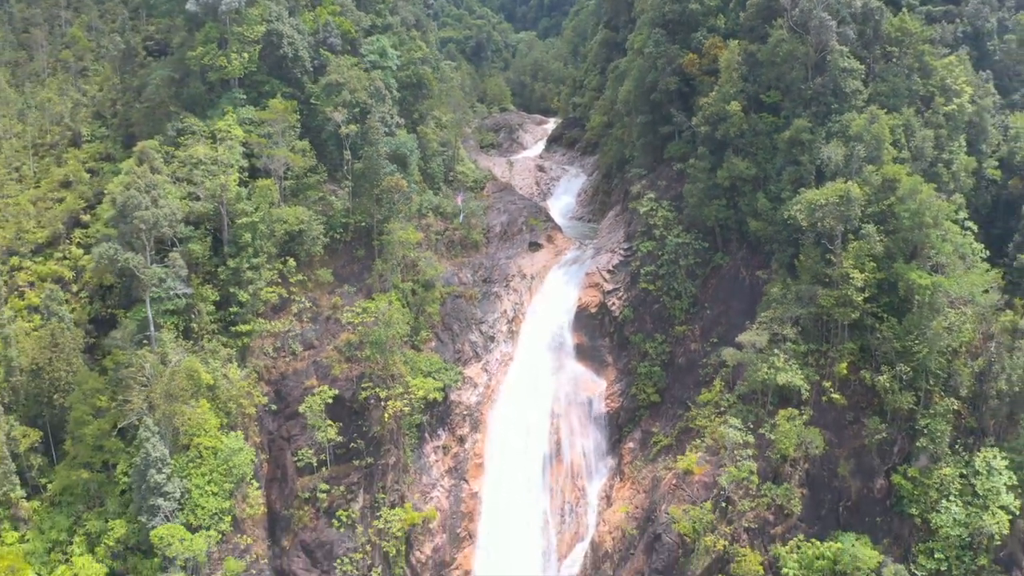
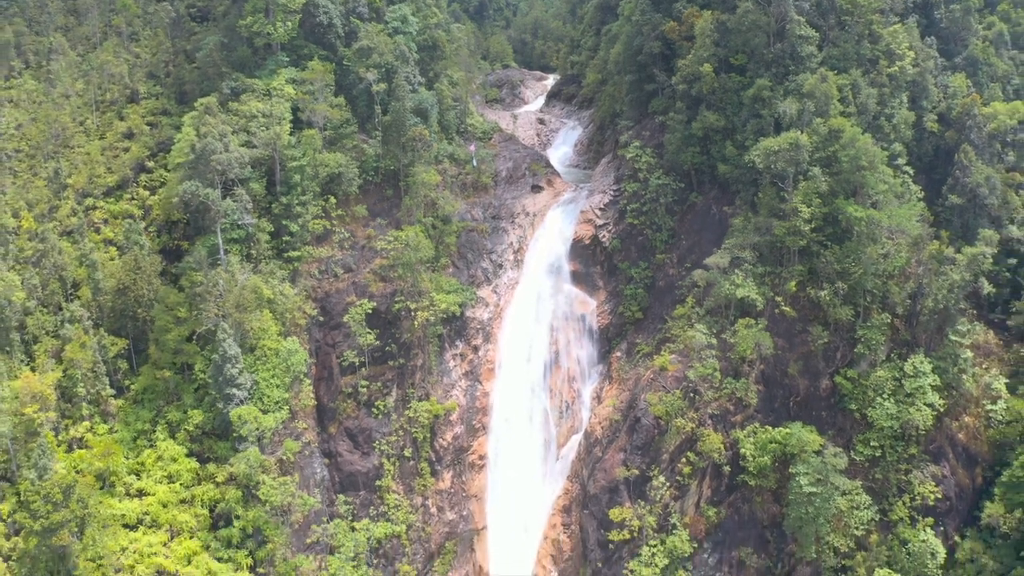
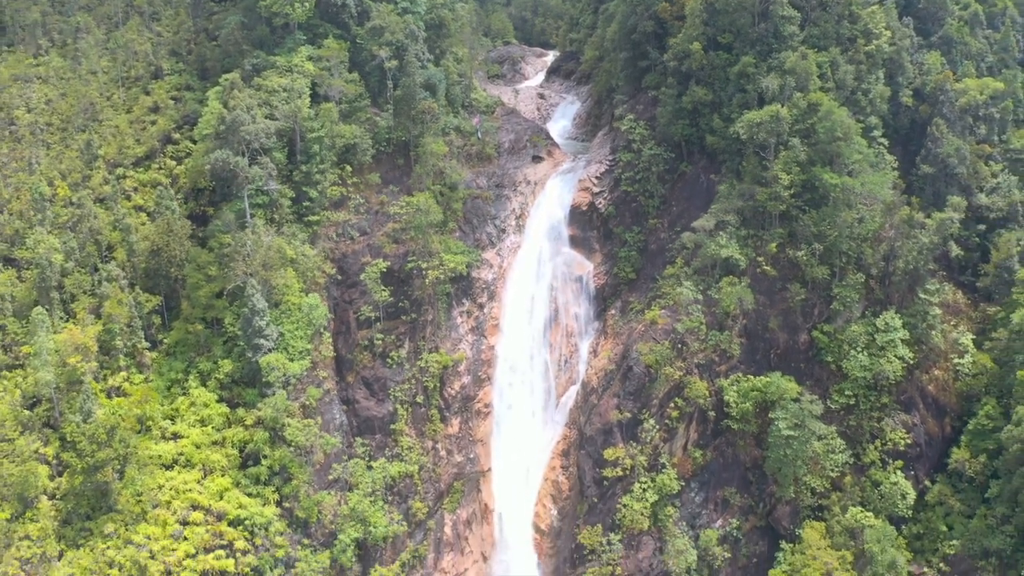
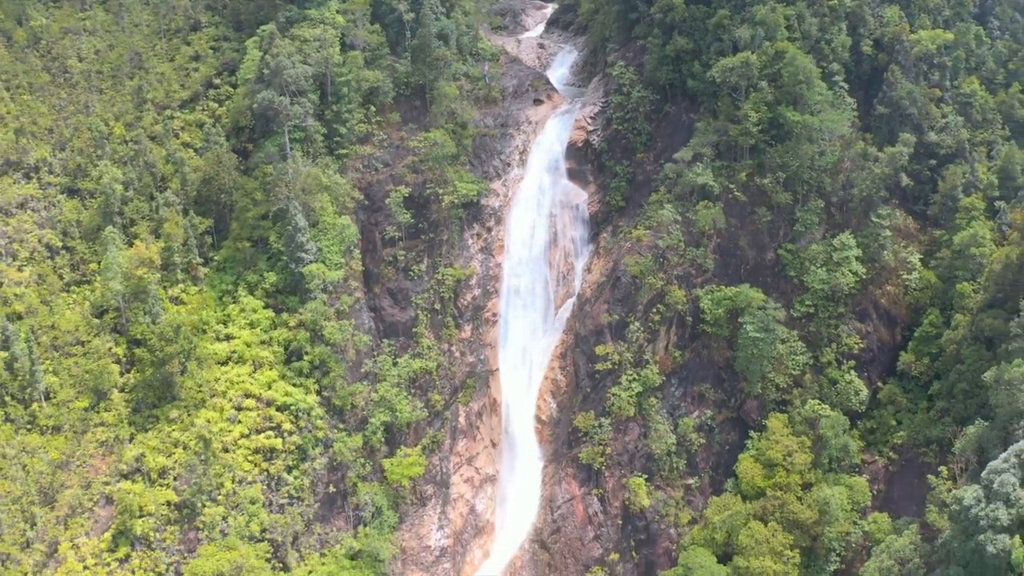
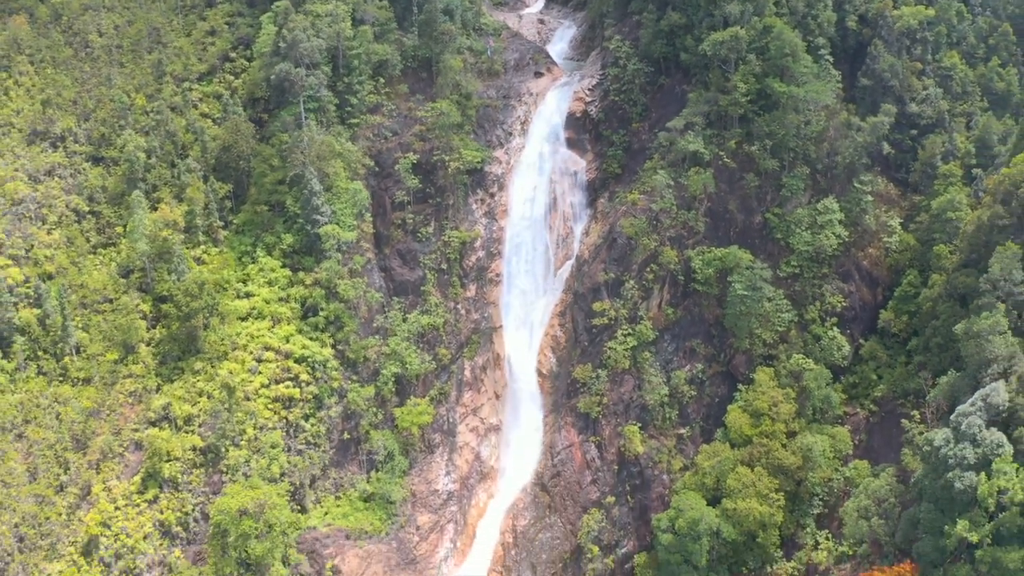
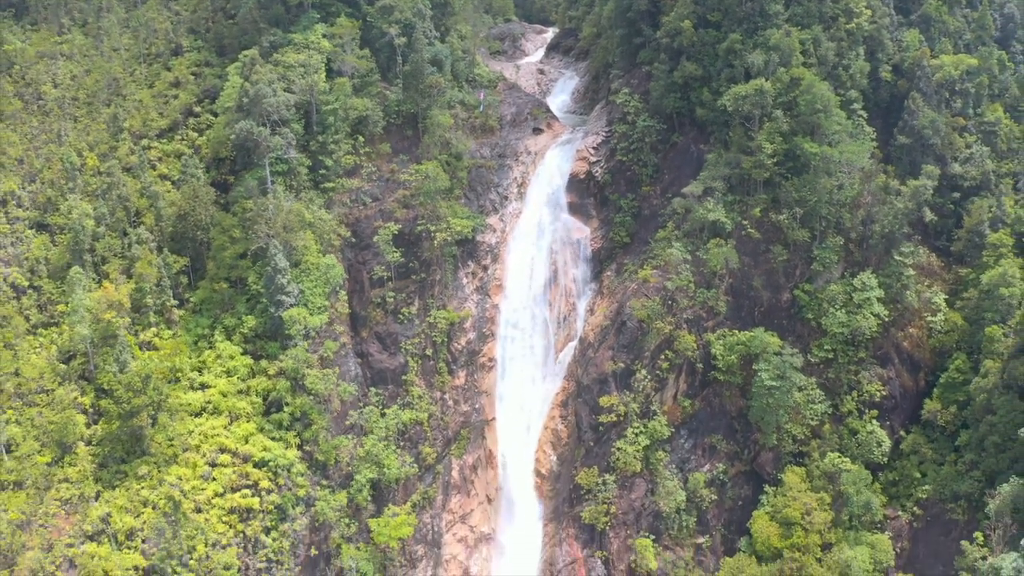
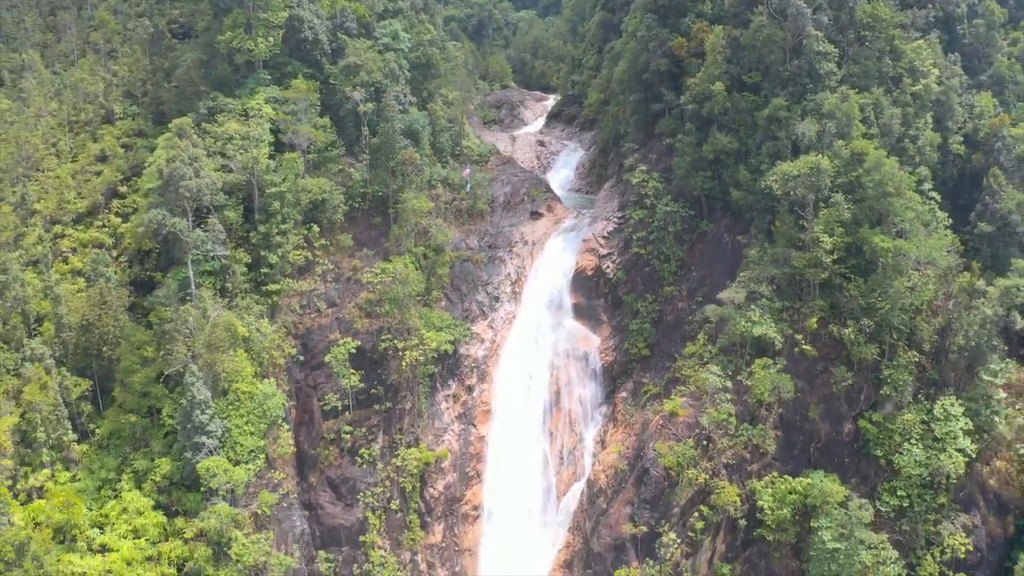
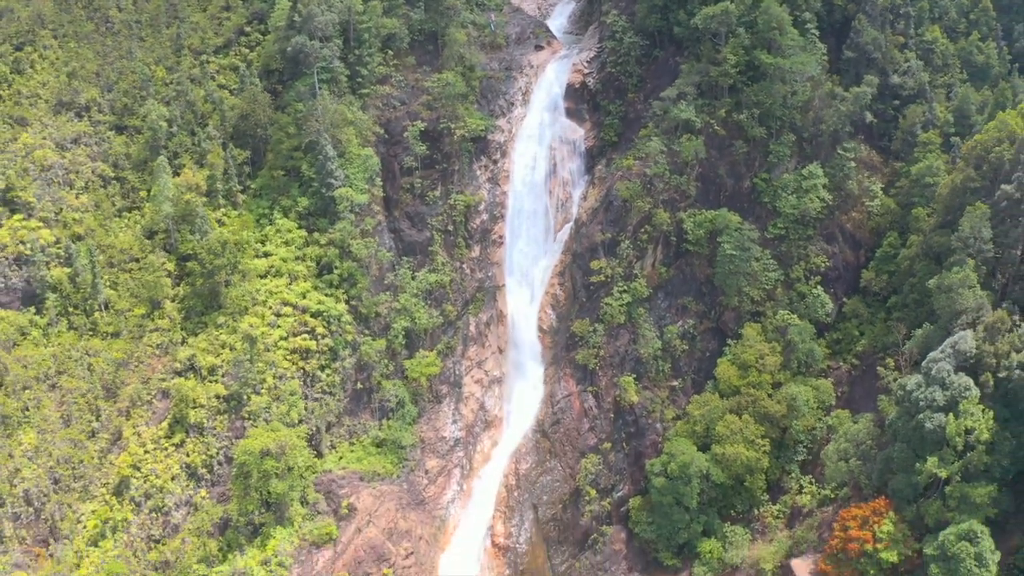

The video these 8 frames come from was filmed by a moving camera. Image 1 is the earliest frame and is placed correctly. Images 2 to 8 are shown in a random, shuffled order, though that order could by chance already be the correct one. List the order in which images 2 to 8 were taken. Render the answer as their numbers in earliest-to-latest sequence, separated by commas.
7, 2, 3, 6, 4, 5, 8
